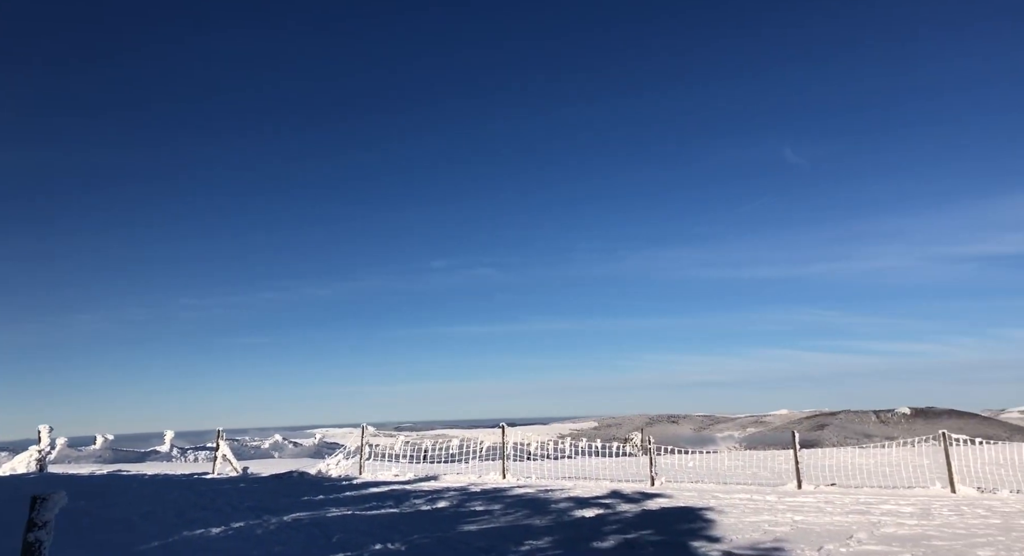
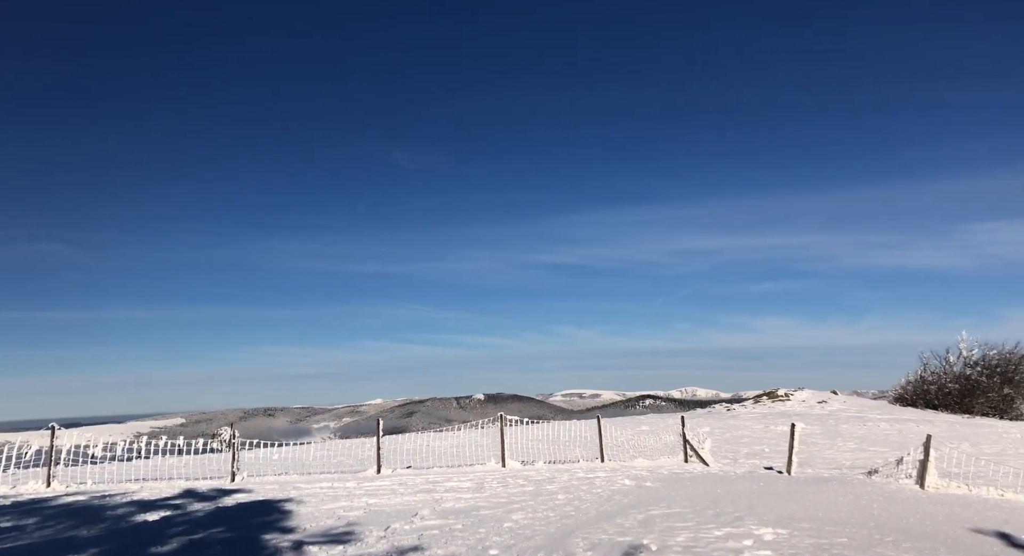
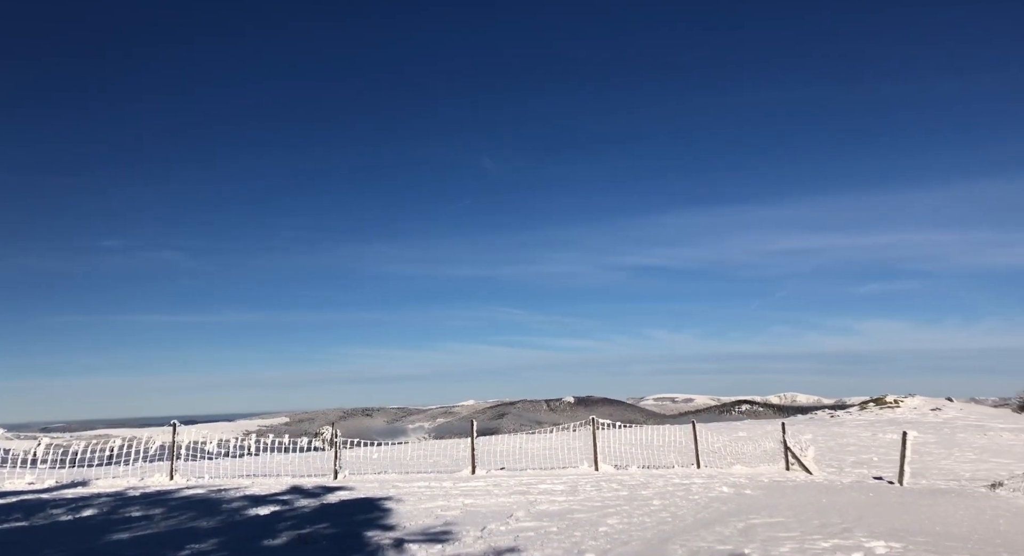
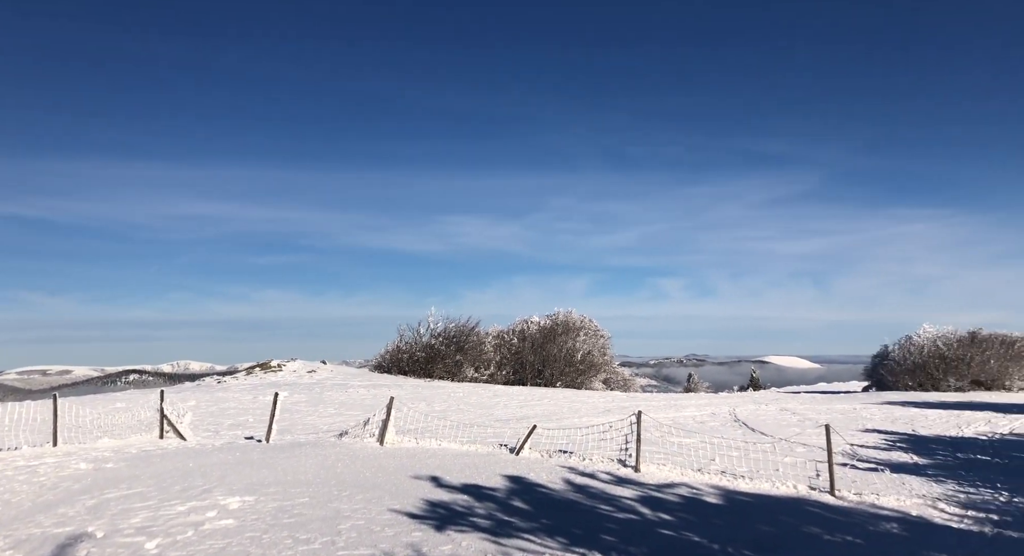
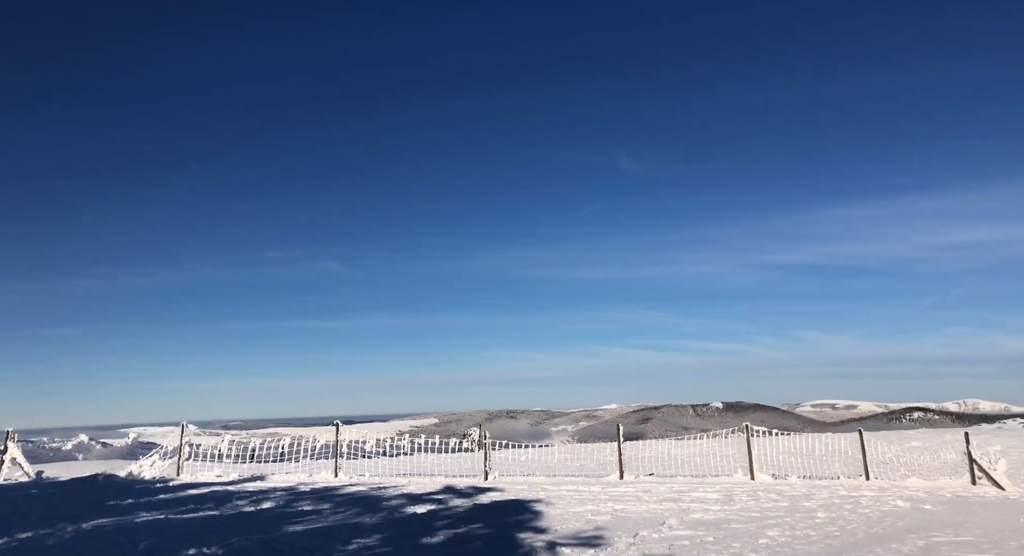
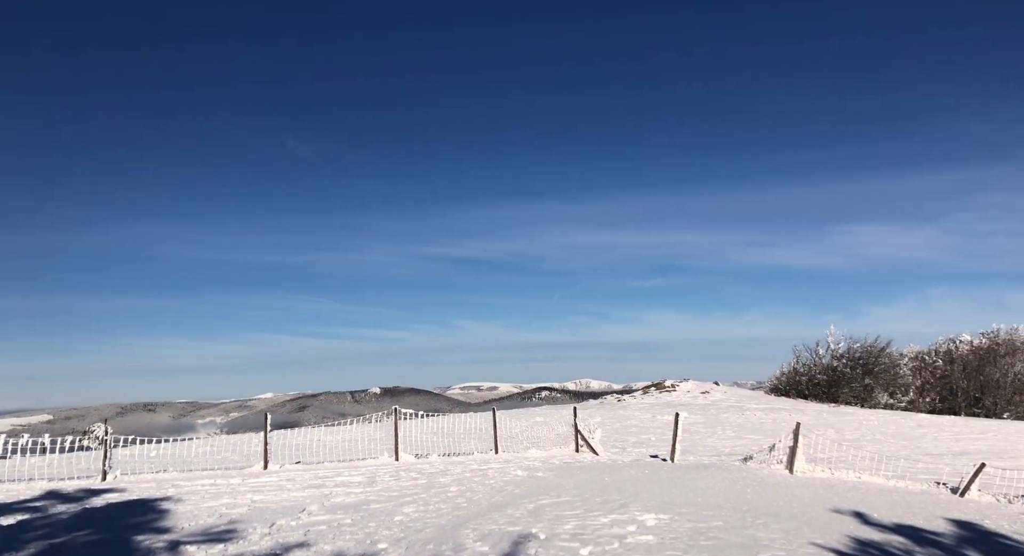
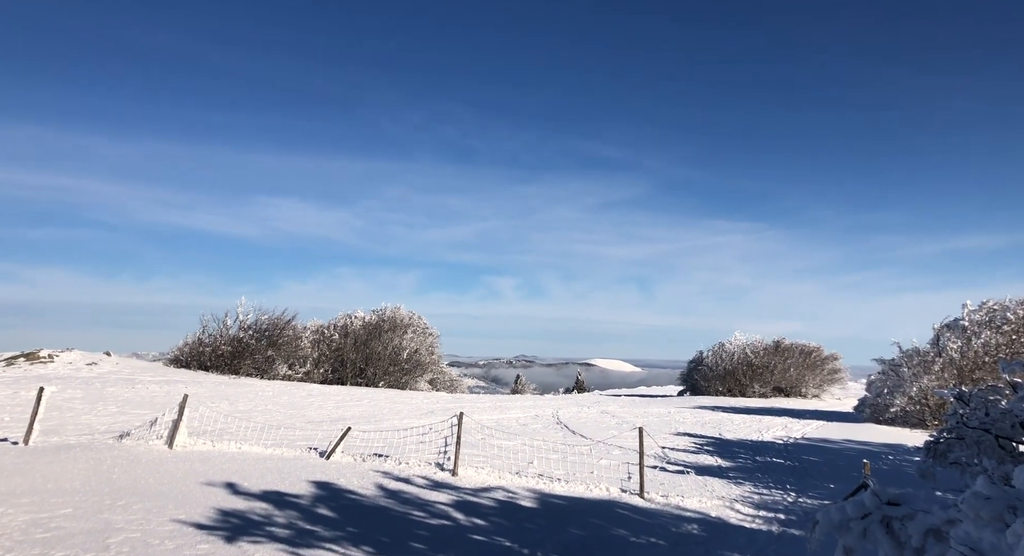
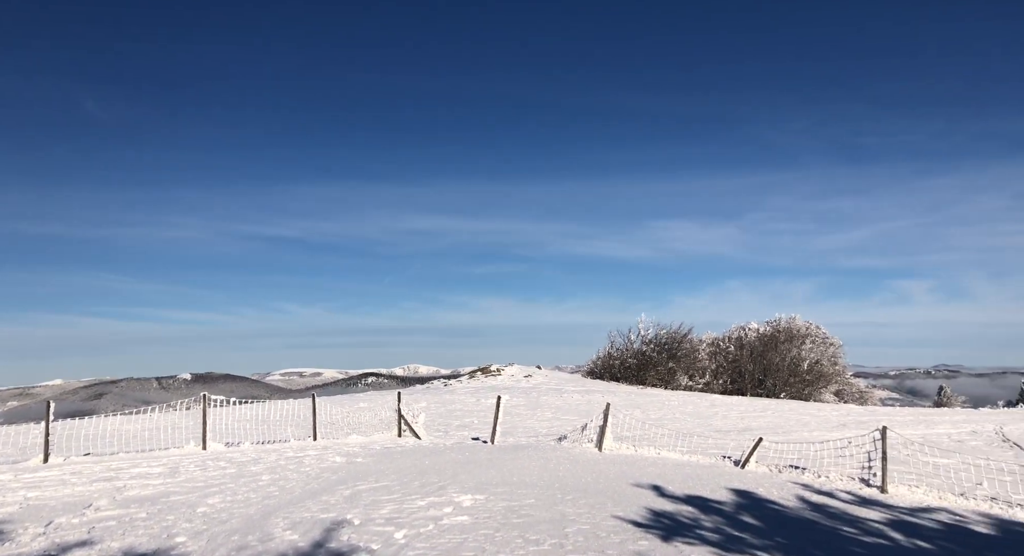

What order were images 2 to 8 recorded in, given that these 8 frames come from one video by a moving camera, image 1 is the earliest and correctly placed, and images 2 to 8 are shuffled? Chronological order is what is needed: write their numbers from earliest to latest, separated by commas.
5, 3, 2, 6, 8, 4, 7
